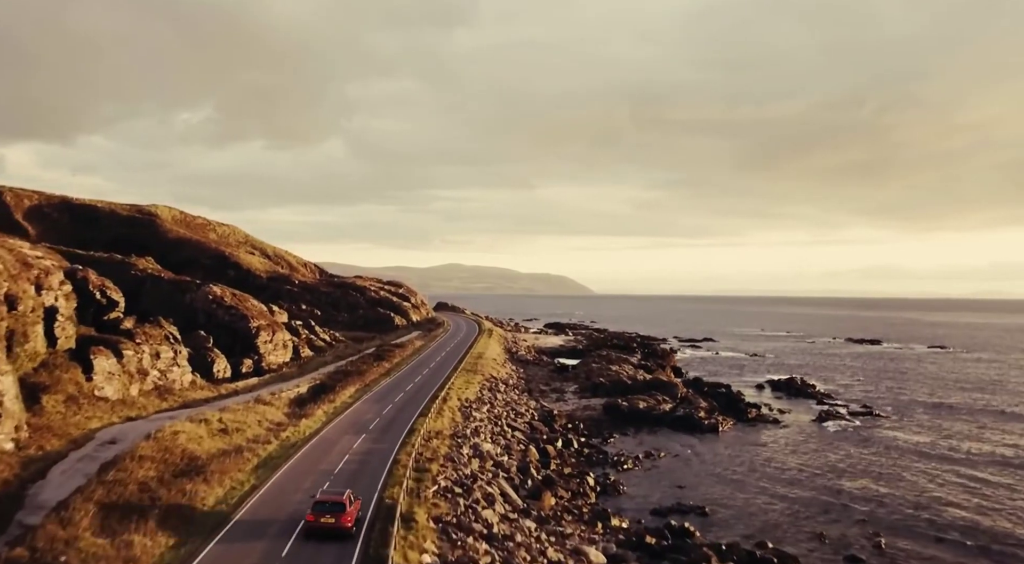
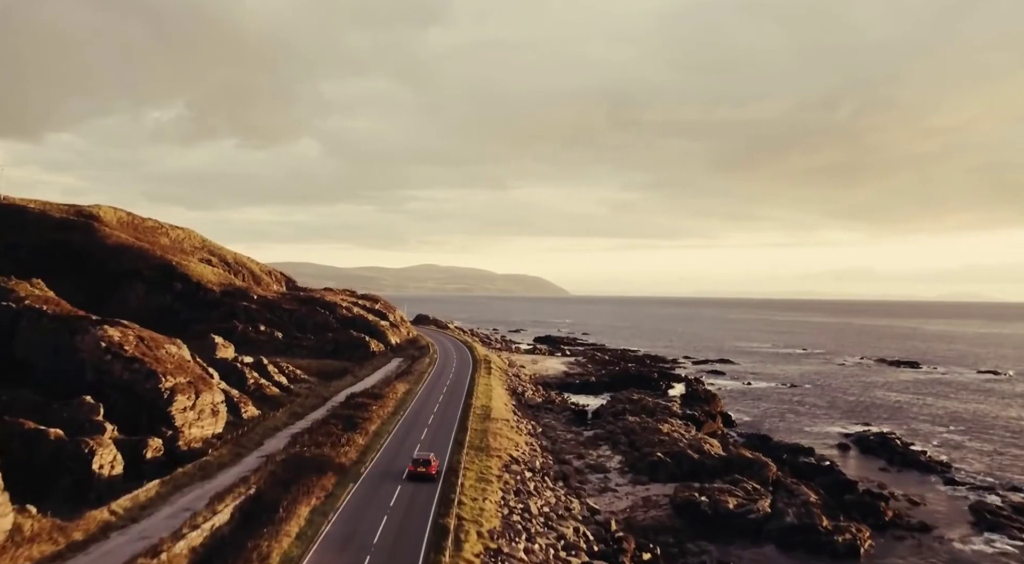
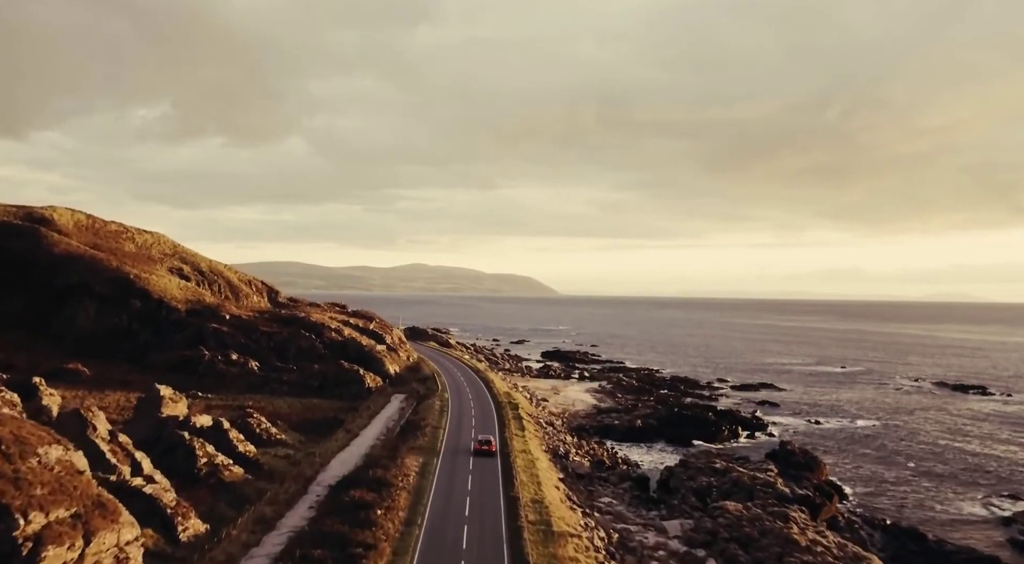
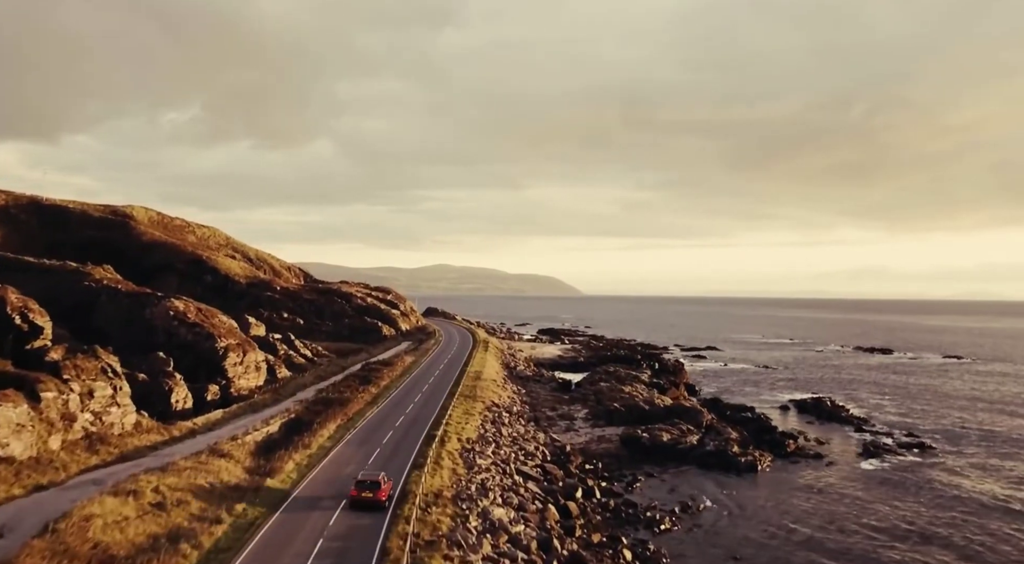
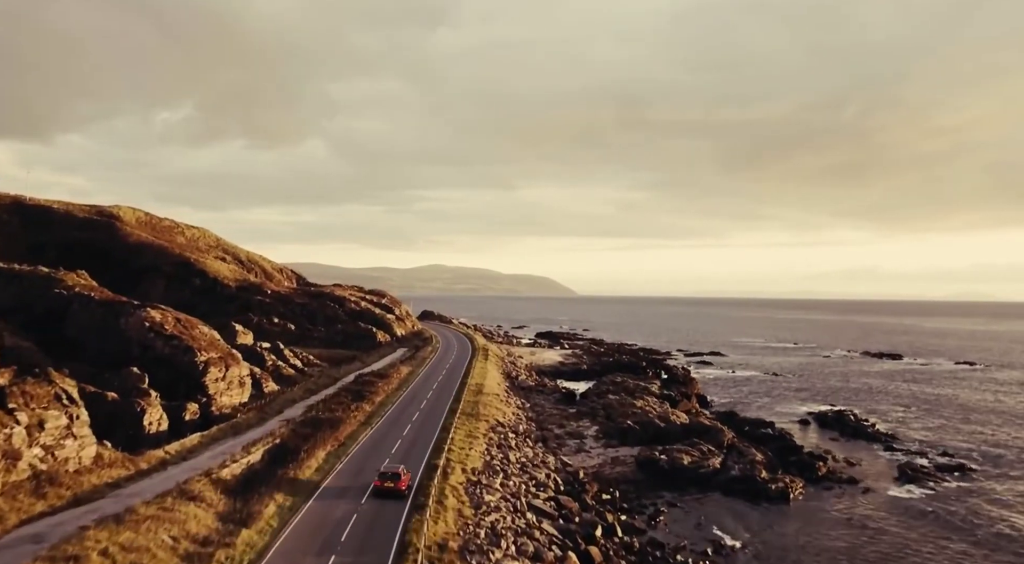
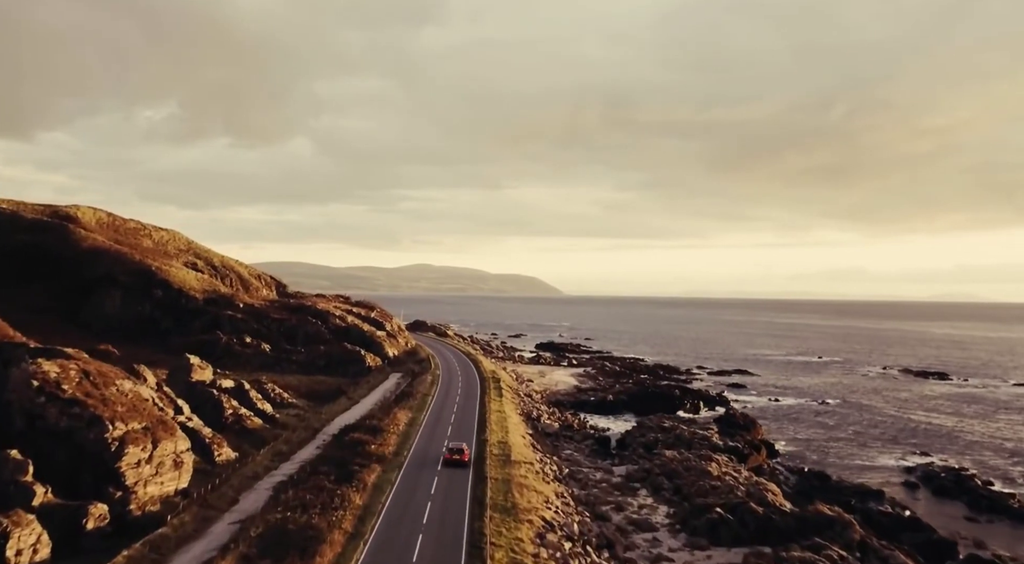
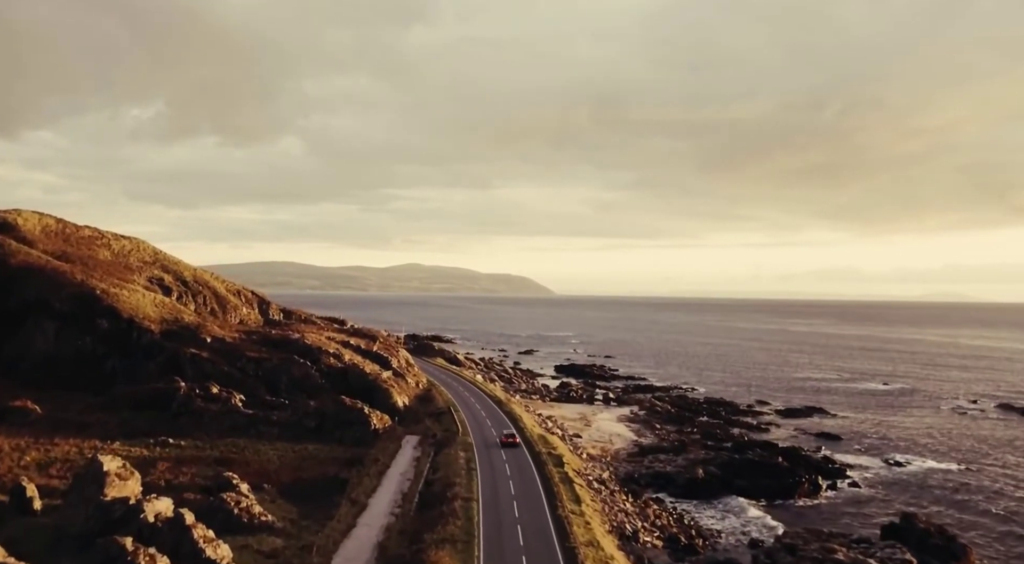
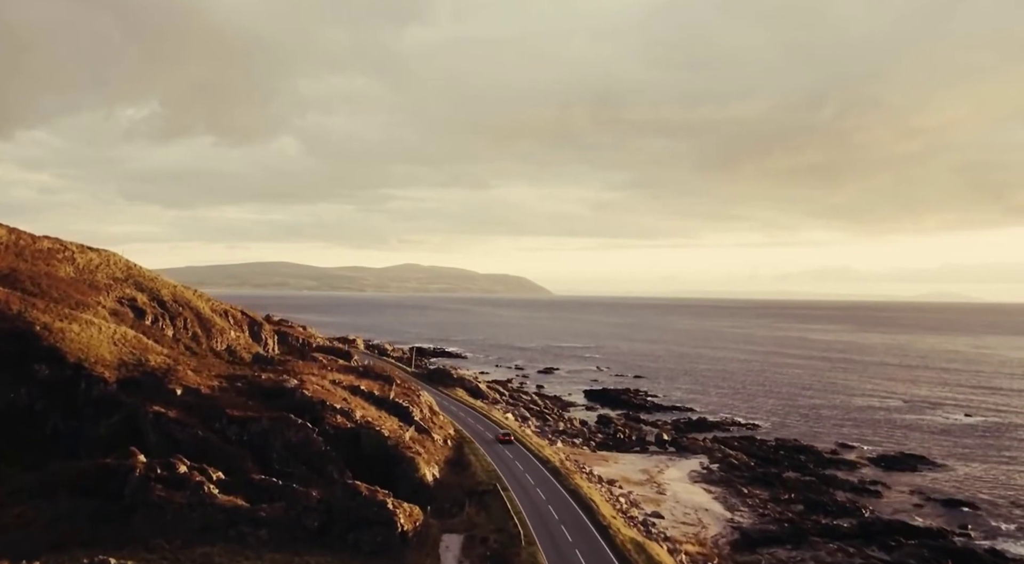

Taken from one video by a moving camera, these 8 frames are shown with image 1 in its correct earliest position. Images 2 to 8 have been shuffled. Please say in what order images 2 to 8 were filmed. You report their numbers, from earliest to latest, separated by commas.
4, 5, 2, 6, 3, 7, 8
